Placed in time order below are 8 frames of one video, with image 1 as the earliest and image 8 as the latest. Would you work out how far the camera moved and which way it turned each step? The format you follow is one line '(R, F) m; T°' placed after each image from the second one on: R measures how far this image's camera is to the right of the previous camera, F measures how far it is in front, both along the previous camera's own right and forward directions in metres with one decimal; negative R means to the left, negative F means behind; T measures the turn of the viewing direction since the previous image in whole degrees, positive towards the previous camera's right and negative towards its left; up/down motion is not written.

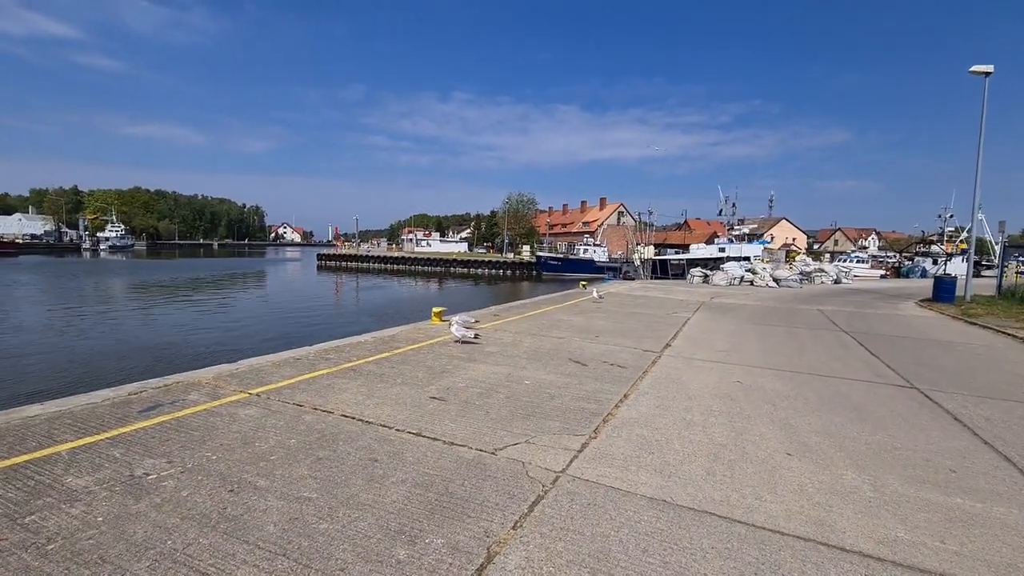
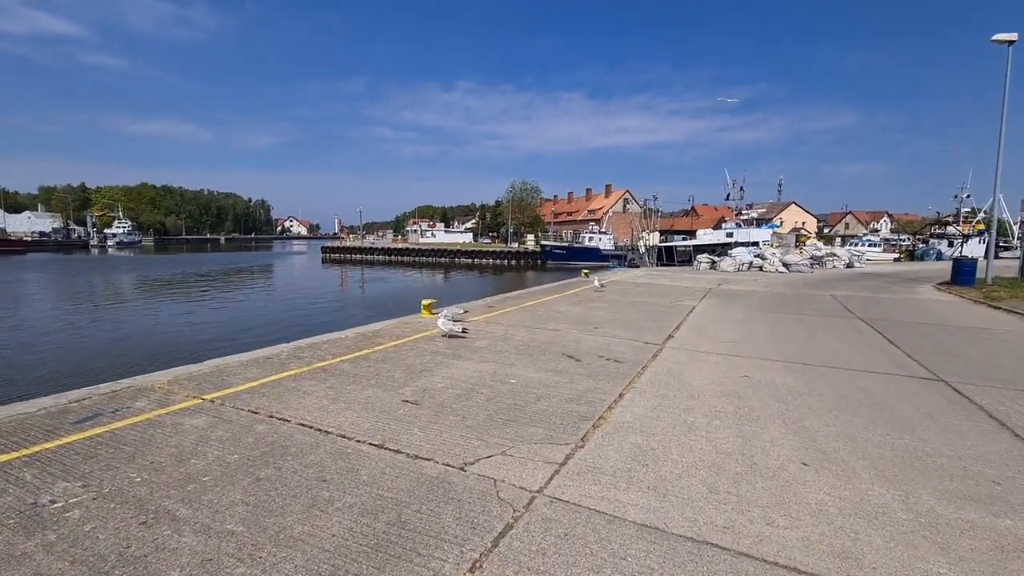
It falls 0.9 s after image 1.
(+0.2, +0.5) m; -1°
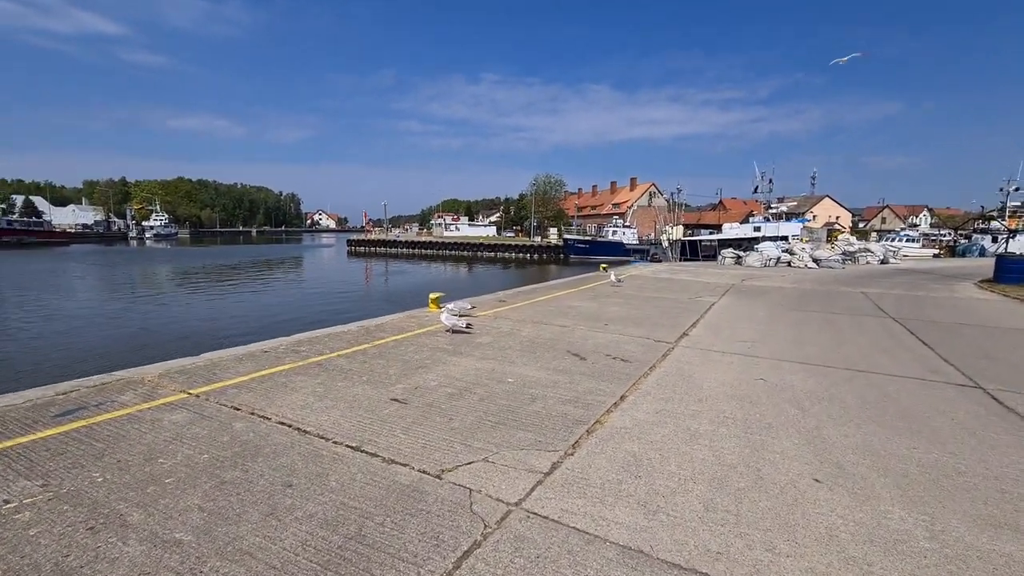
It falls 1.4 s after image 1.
(+0.3, +0.3) m; -3°
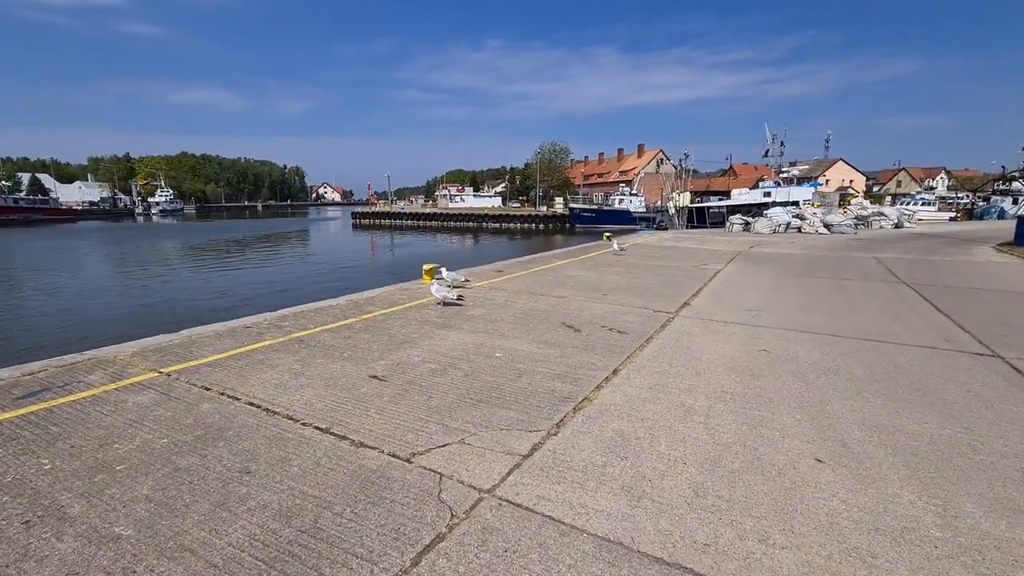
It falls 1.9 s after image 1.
(+0.2, +0.3) m; -1°
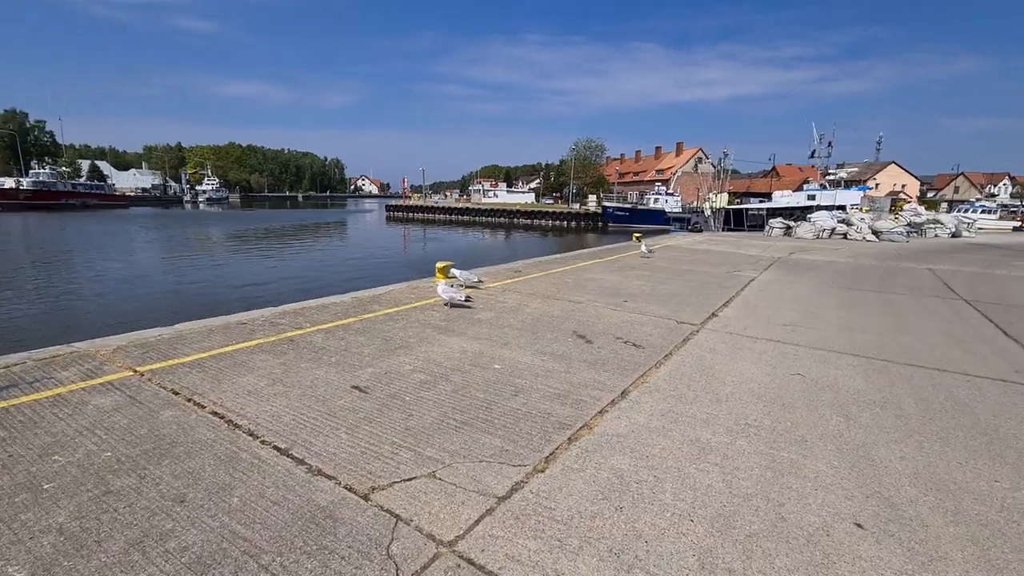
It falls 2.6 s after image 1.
(+0.2, +0.4) m; -4°
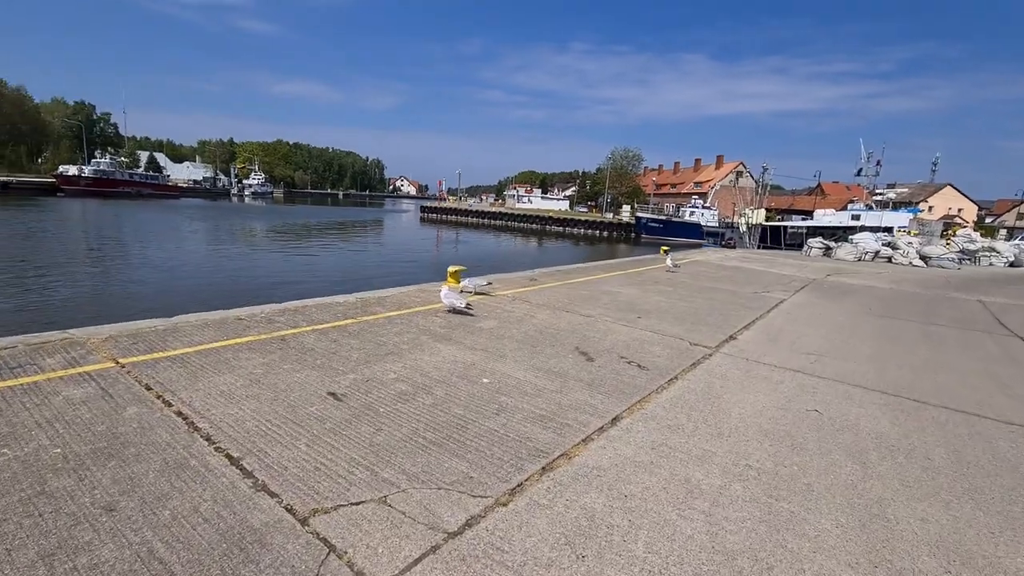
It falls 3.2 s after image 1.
(+0.3, +0.2) m; -4°
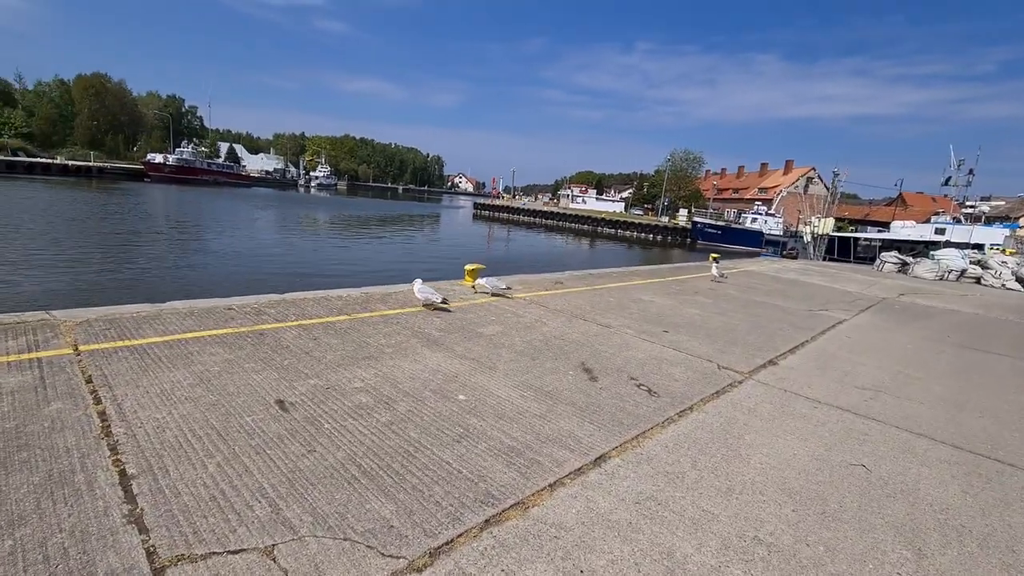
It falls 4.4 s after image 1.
(+0.5, +0.6) m; -6°
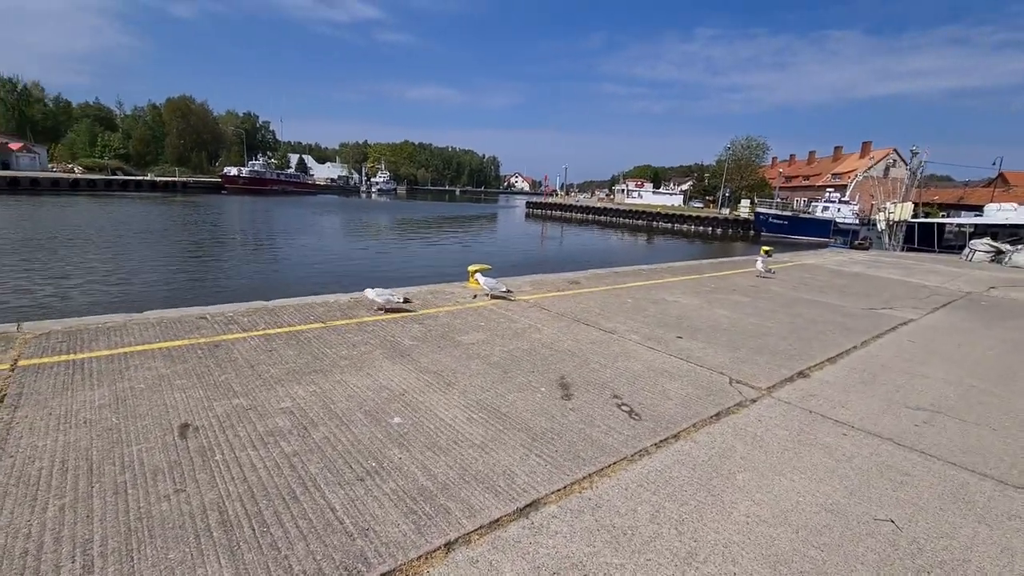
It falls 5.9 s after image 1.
(+0.7, +0.6) m; -7°
